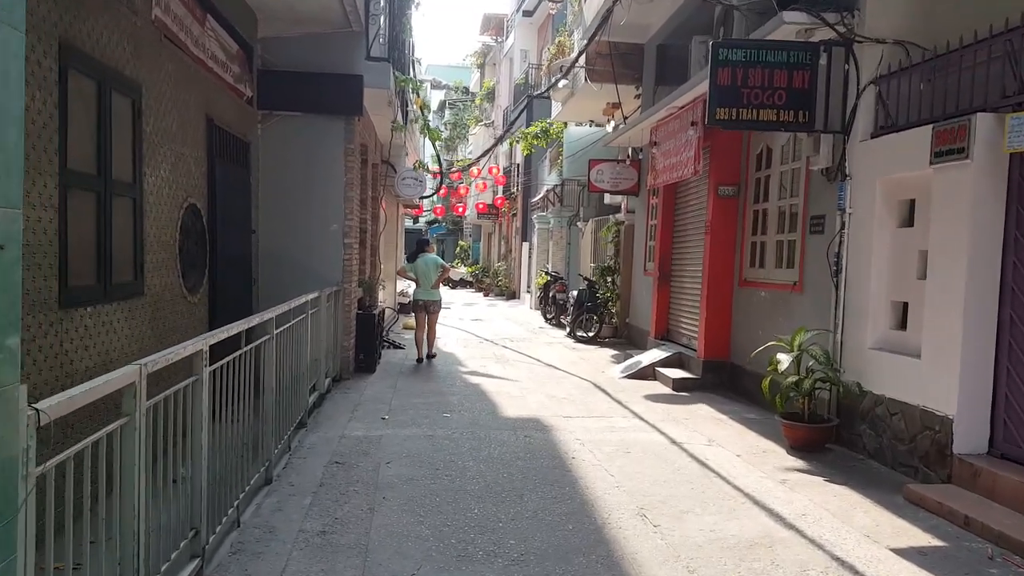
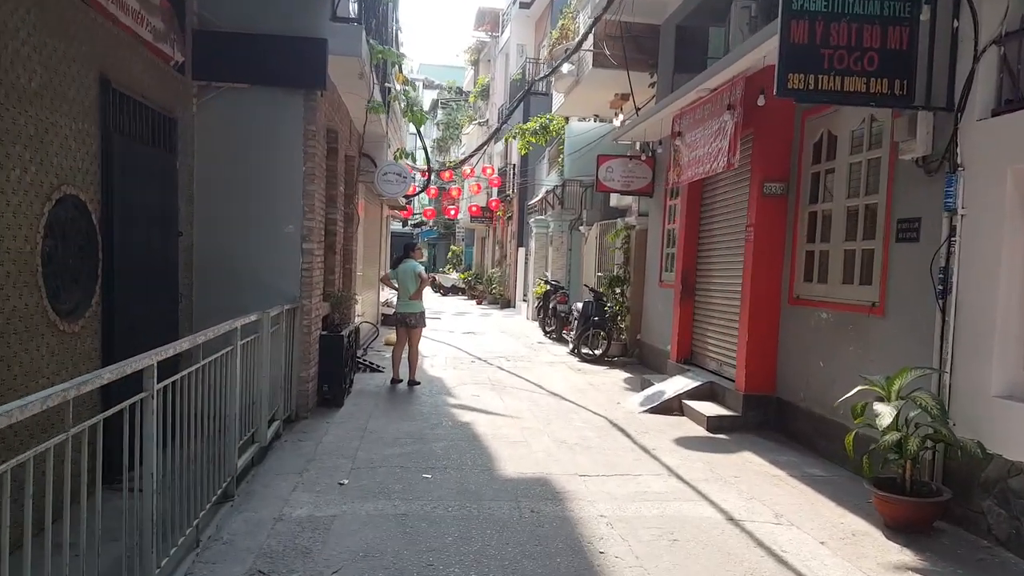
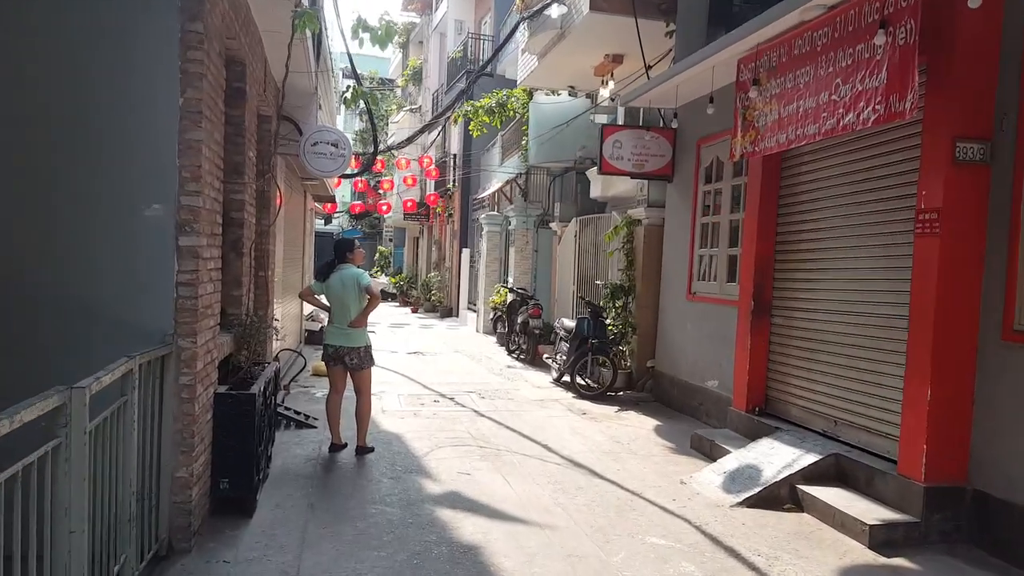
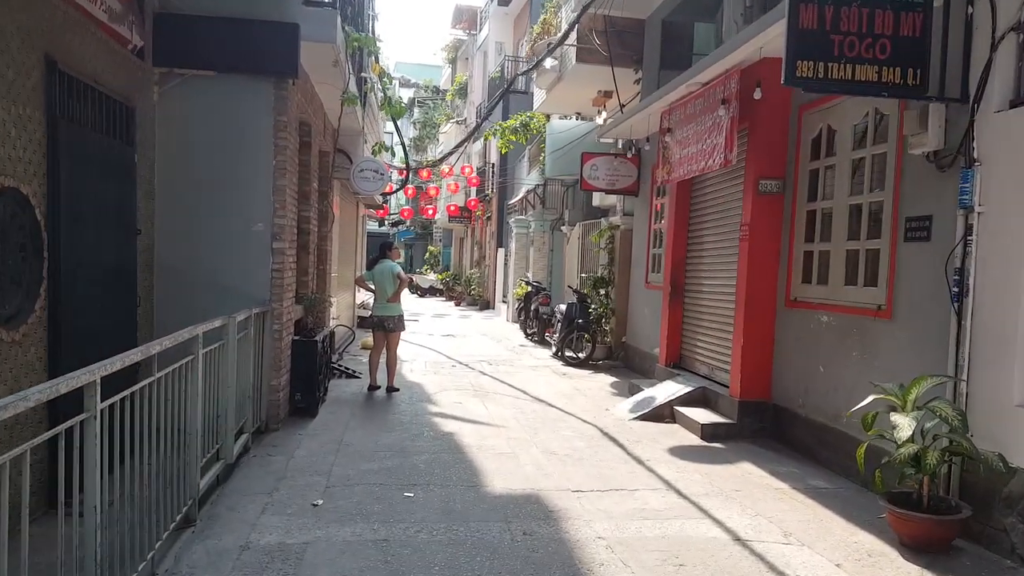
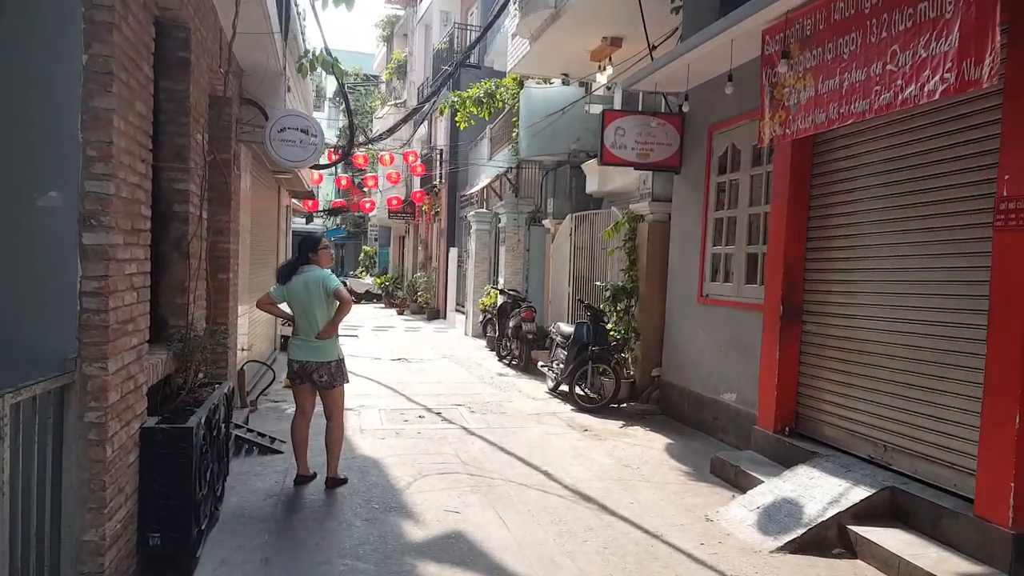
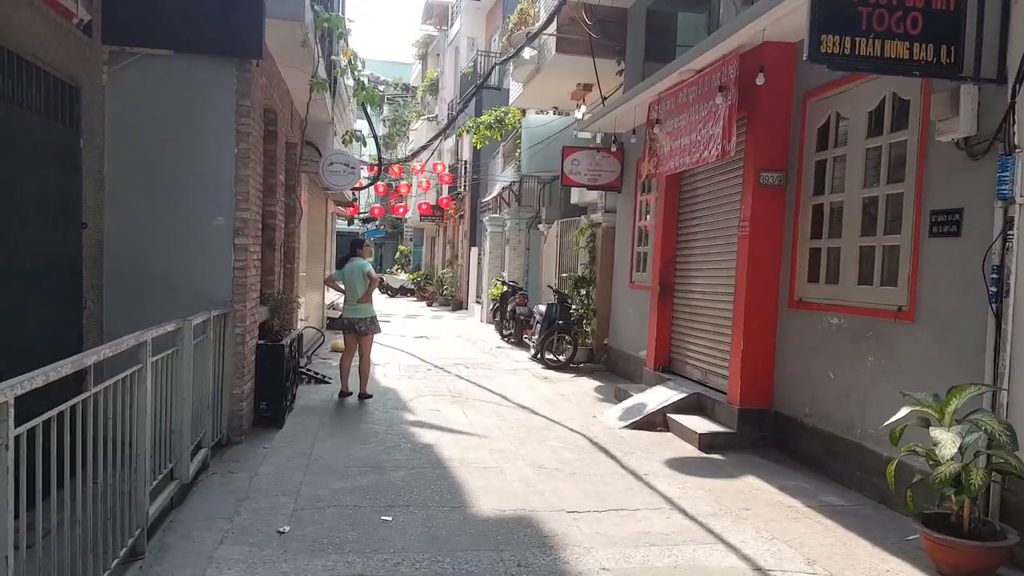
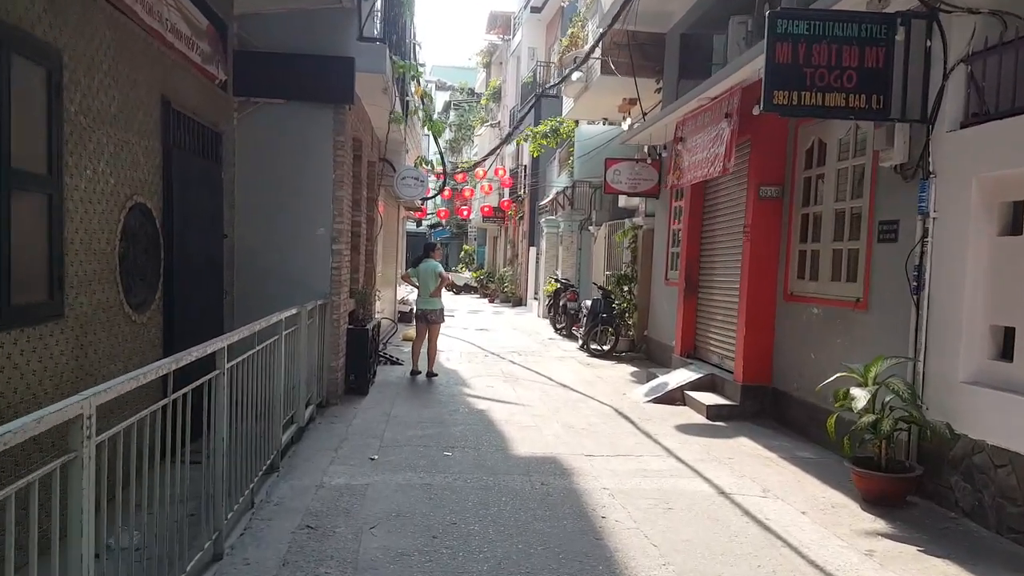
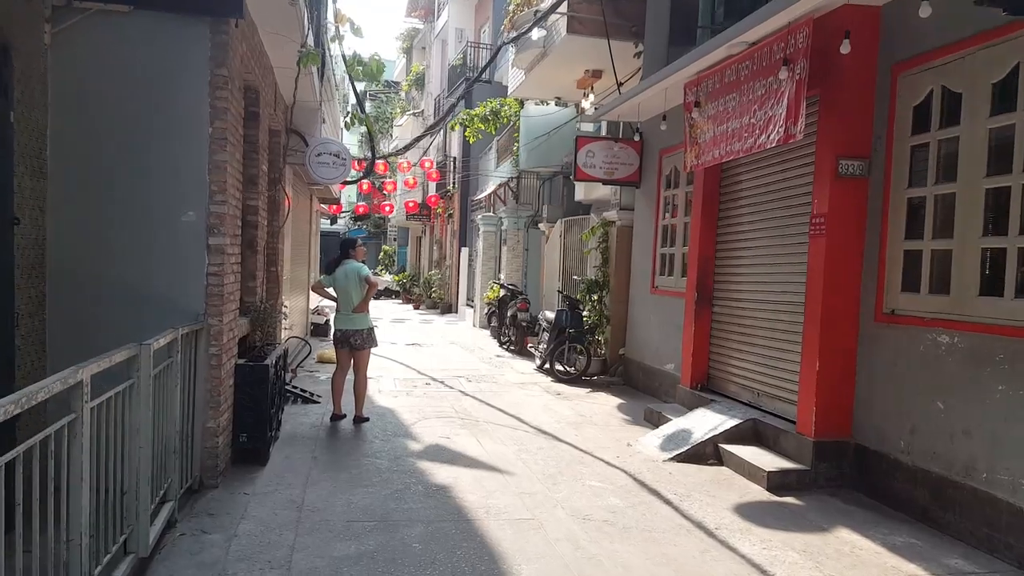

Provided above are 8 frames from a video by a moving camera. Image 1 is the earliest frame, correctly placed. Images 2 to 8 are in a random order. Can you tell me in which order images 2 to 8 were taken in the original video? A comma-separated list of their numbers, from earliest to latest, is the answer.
7, 2, 4, 6, 8, 3, 5
